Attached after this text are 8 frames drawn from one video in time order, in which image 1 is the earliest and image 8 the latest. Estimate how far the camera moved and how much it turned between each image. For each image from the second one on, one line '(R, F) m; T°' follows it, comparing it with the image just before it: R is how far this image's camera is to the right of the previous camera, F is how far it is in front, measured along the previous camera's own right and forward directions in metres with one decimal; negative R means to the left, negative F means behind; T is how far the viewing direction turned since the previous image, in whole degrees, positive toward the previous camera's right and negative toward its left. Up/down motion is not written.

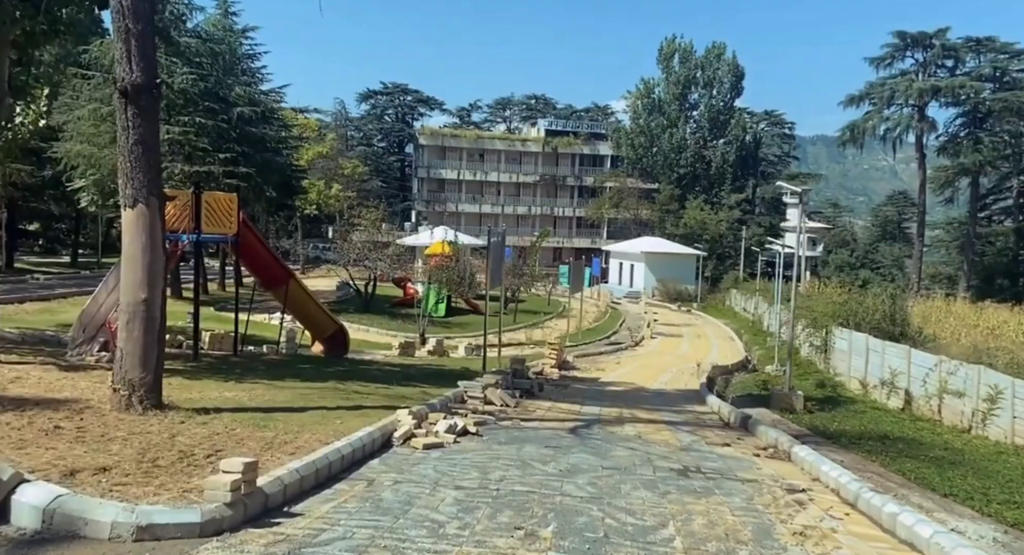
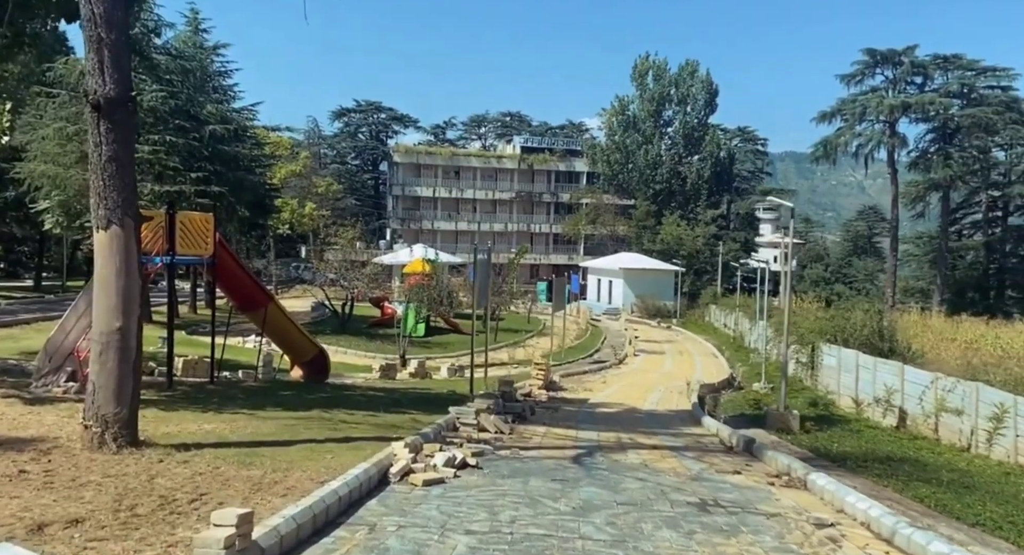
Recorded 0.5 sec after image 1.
(-0.3, +0.6) m; +2°
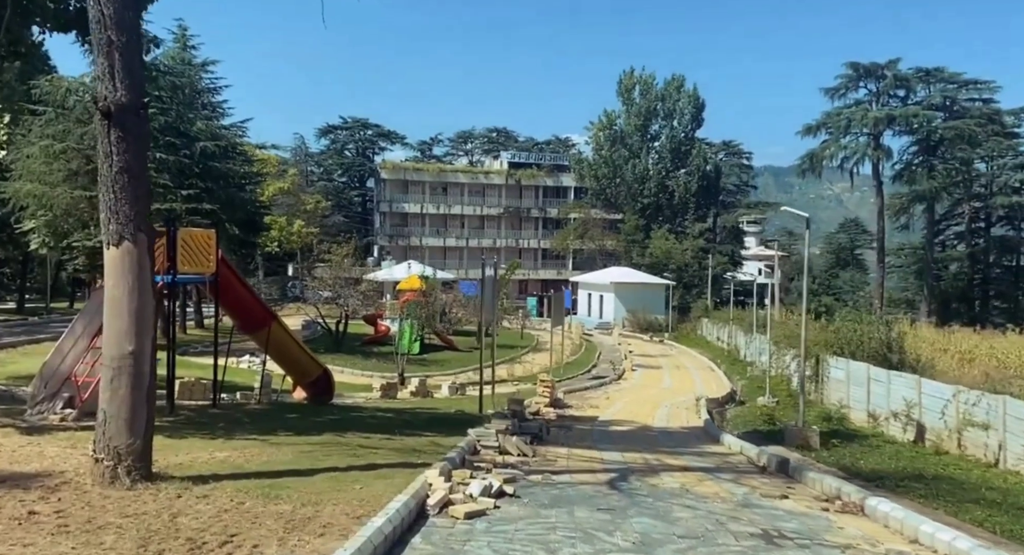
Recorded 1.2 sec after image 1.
(-0.5, +0.6) m; +1°
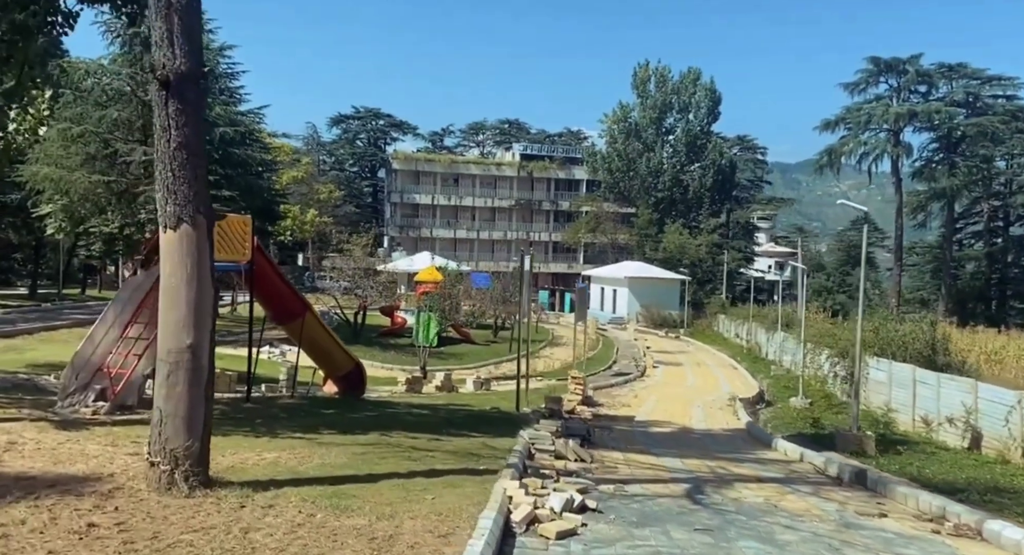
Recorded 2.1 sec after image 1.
(-0.7, +0.7) m; 0°
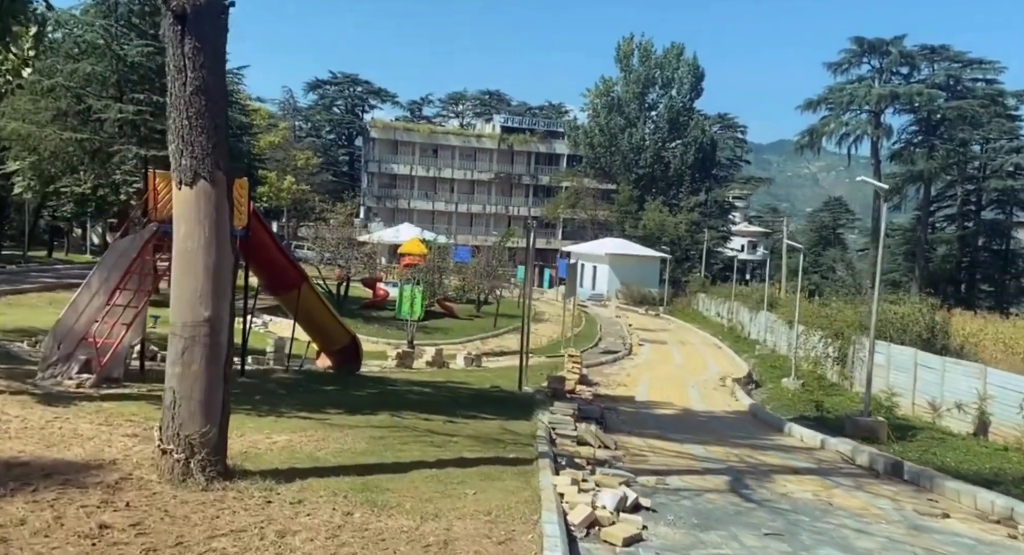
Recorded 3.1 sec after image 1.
(-0.6, +0.8) m; +2°
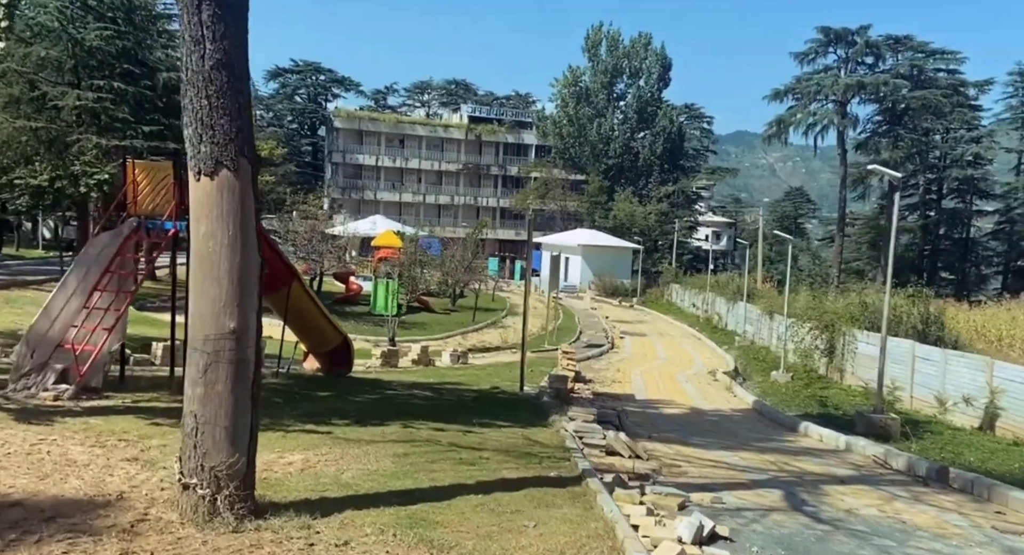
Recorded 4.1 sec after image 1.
(-0.7, +0.9) m; +2°
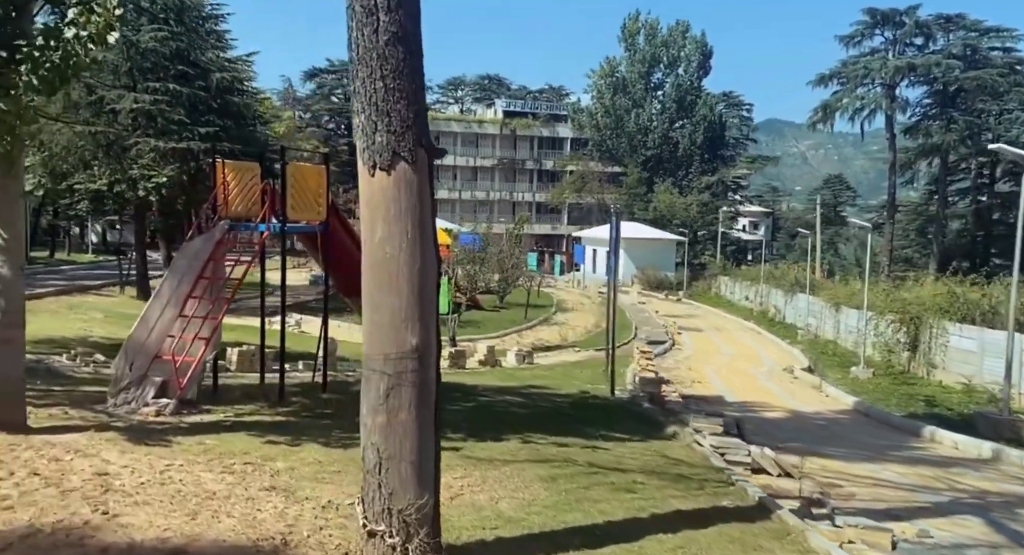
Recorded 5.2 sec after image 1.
(-1.0, +0.9) m; -2°
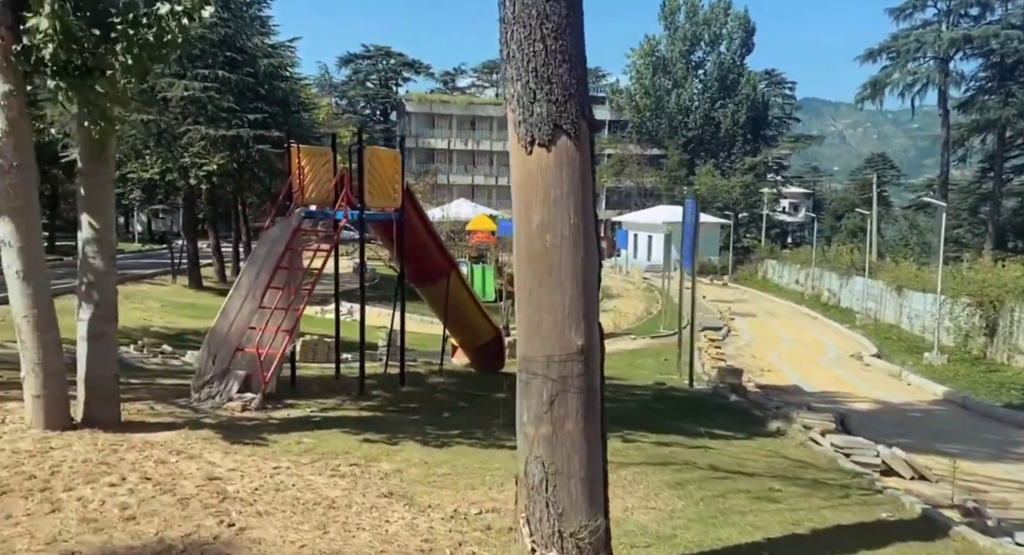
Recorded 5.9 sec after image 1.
(-0.6, +0.6) m; -2°
